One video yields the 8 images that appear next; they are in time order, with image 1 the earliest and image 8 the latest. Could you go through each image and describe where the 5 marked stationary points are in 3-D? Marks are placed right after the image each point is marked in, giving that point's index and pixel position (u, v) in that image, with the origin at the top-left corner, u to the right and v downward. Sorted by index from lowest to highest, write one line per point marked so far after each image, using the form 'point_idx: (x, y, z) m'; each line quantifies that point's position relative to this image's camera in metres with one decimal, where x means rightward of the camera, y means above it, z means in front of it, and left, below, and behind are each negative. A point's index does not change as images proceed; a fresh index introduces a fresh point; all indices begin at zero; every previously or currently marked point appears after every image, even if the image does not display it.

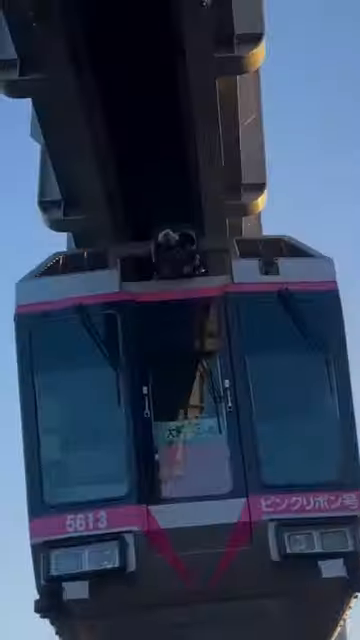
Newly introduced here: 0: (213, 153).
0: (+0.4, +1.8, +10.8) m
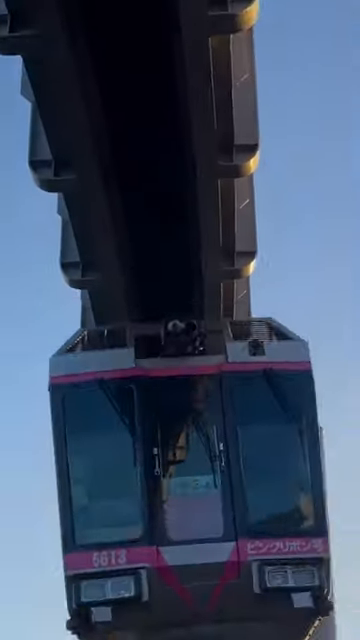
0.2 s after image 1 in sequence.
0: (+0.3, +2.2, +10.7) m
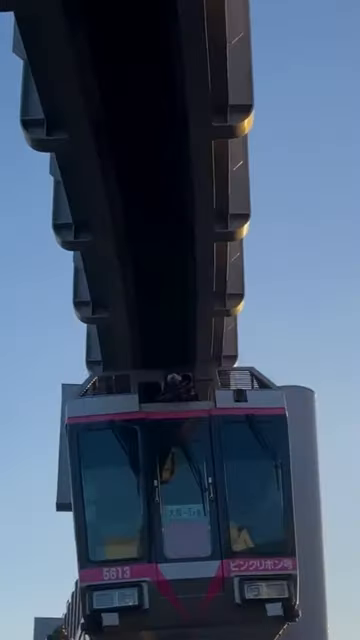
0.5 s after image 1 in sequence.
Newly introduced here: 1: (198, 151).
0: (+0.3, +1.6, +12.8) m
1: (+0.2, +2.1, +12.0) m
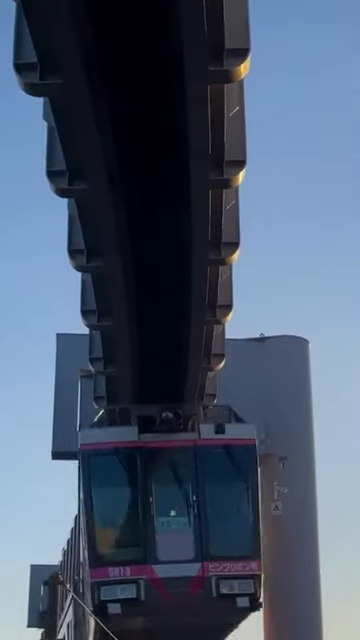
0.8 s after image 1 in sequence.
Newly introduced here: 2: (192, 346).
0: (+0.3, +2.2, +12.6) m
1: (+0.2, +2.7, +11.8) m
2: (+0.2, -0.5, +18.6) m
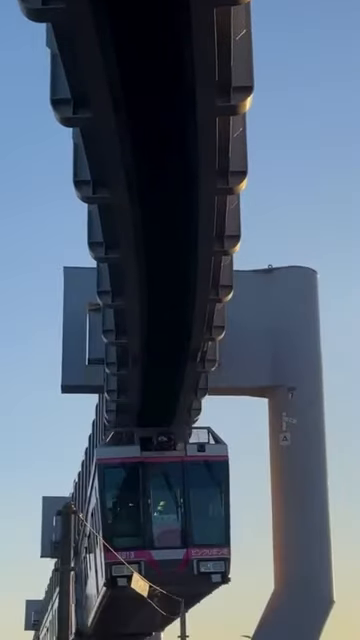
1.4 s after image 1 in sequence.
0: (+0.3, +3.1, +12.4) m
1: (+0.2, +3.5, +11.5) m
2: (+0.4, +0.8, +18.5) m
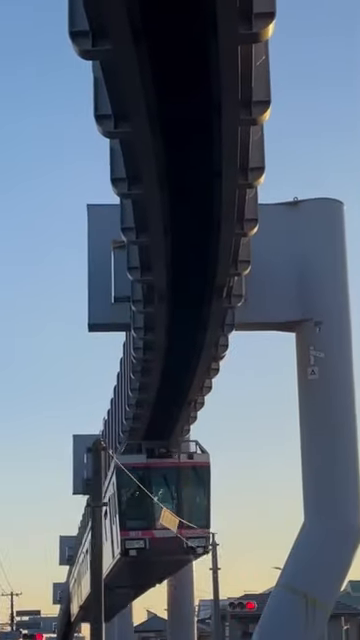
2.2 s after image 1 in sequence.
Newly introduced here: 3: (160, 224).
0: (+0.6, +4.0, +12.1) m
1: (+0.5, +4.3, +11.2) m
2: (+0.8, +2.0, +18.3) m
3: (-0.4, +1.8, +18.9) m
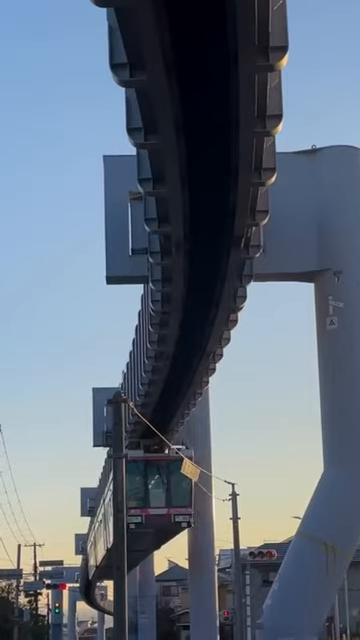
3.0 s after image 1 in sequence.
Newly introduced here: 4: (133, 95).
0: (+0.8, +4.6, +11.8) m
1: (+0.6, +4.9, +10.9) m
2: (+1.1, +2.9, +18.1) m
3: (0.0, +2.7, +18.7) m
4: (-0.8, +3.8, +16.7) m
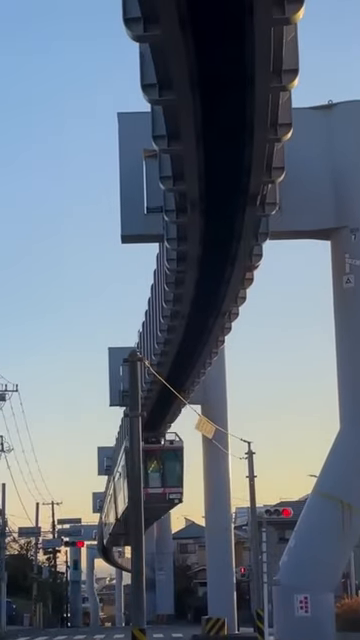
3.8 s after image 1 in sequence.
0: (+0.9, +5.1, +11.5) m
1: (+0.8, +5.3, +10.6) m
2: (+1.4, +3.7, +17.9) m
3: (+0.2, +3.5, +18.5) m
4: (-0.5, +4.5, +16.5) m
